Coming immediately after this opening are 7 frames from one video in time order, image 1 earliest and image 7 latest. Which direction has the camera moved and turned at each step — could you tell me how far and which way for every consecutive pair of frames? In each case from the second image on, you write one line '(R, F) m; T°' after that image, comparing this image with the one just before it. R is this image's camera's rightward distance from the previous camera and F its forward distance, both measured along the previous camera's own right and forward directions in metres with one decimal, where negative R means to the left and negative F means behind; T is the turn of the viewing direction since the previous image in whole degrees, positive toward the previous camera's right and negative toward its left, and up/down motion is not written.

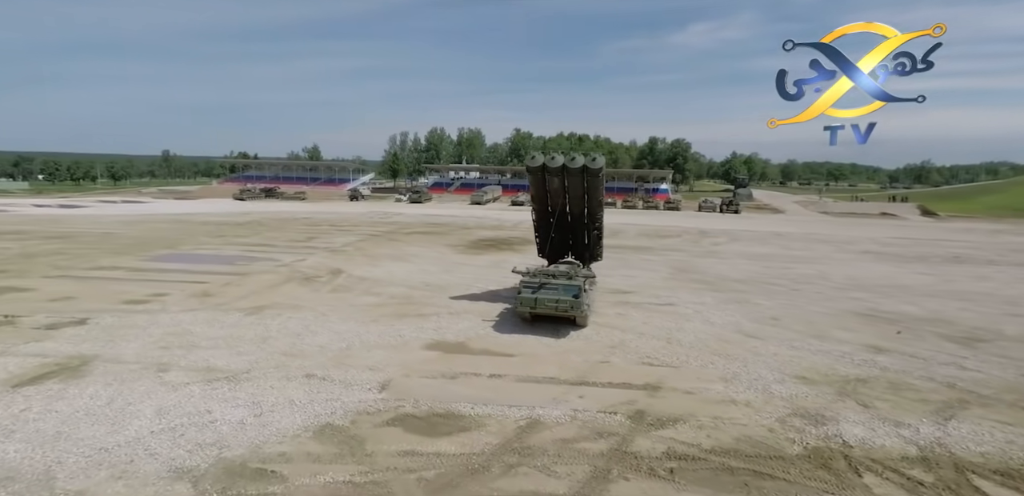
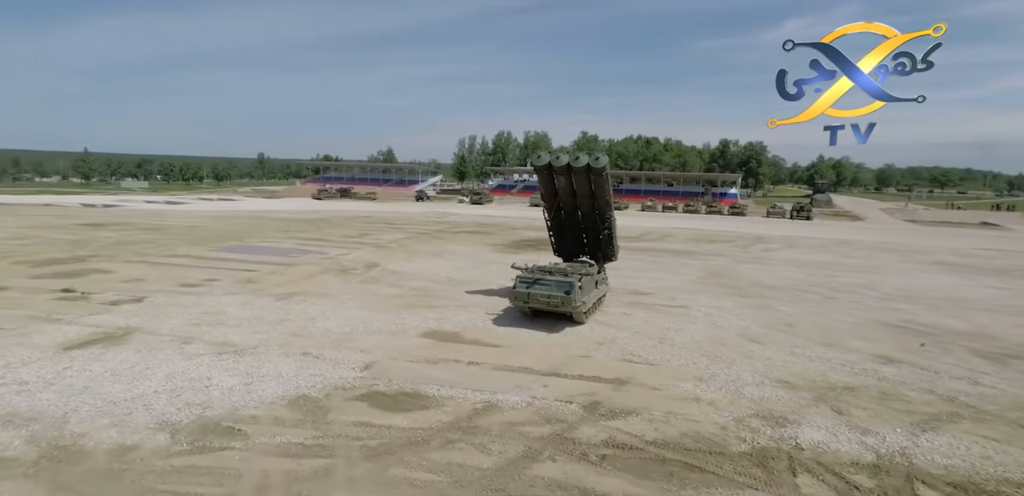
(+2.2, -0.5) m; -8°
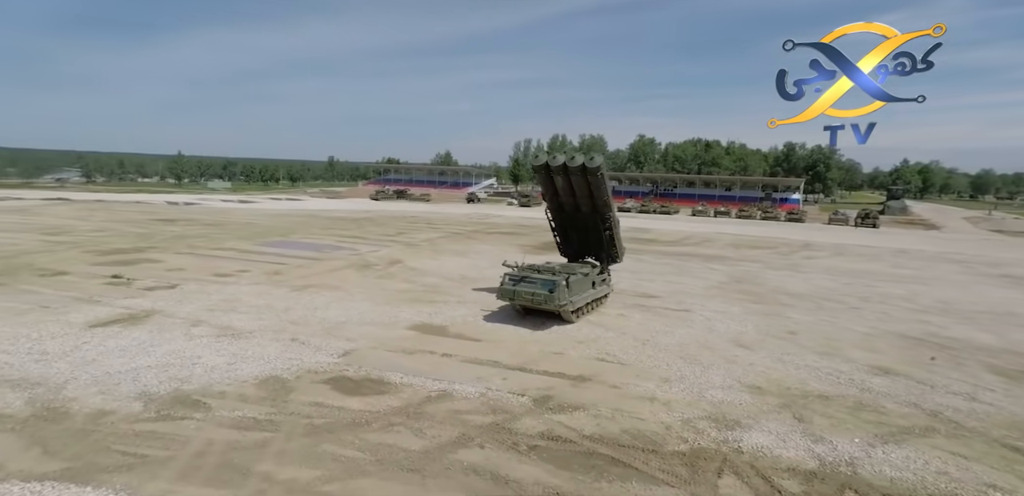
(+2.1, -0.2) m; -7°
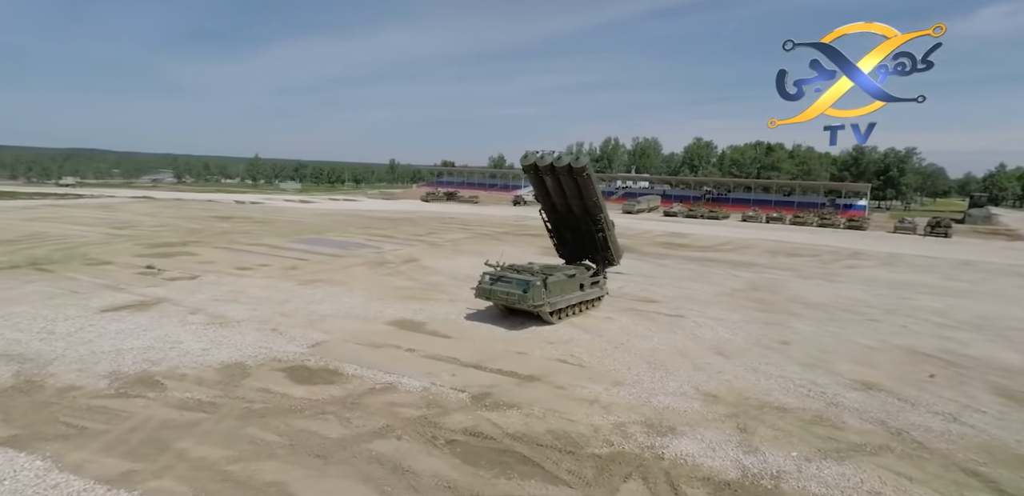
(+2.4, 0.0) m; -6°
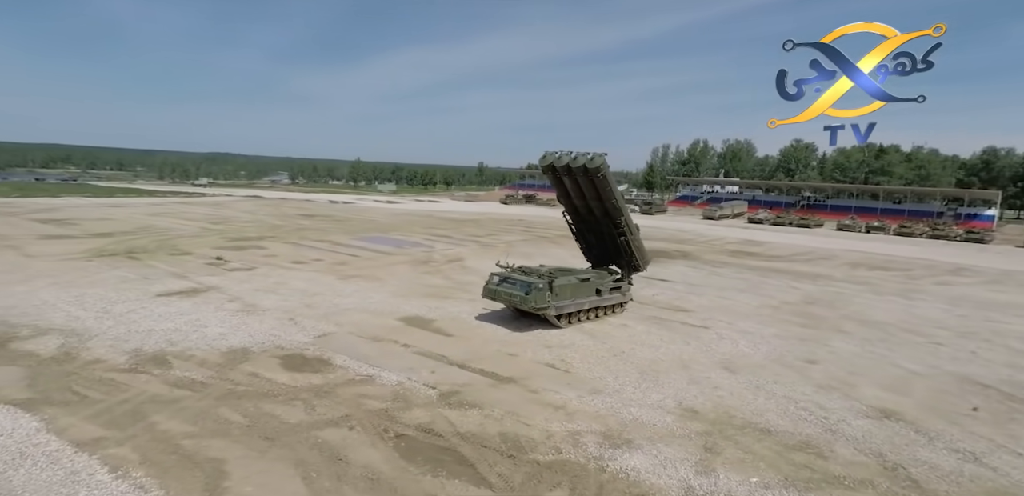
(+2.4, +0.2) m; -10°
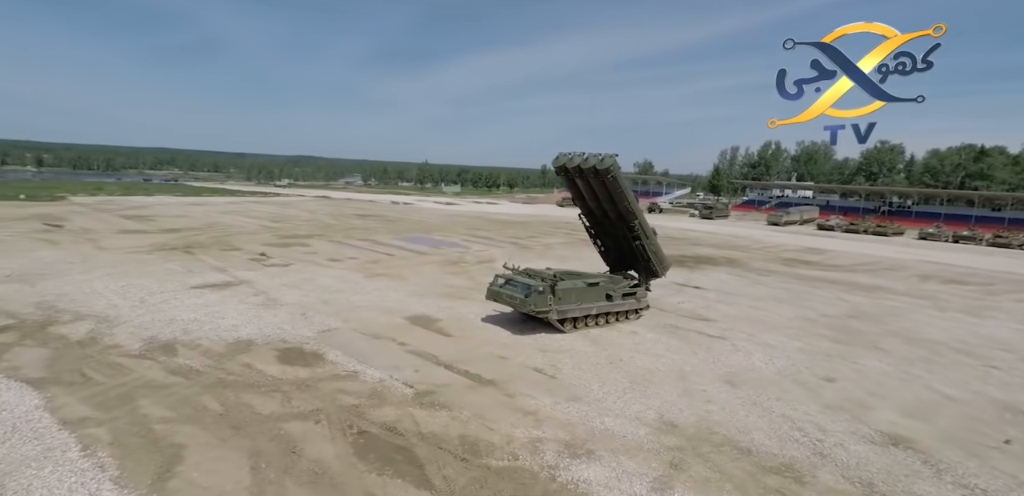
(+1.8, +0.3) m; -7°
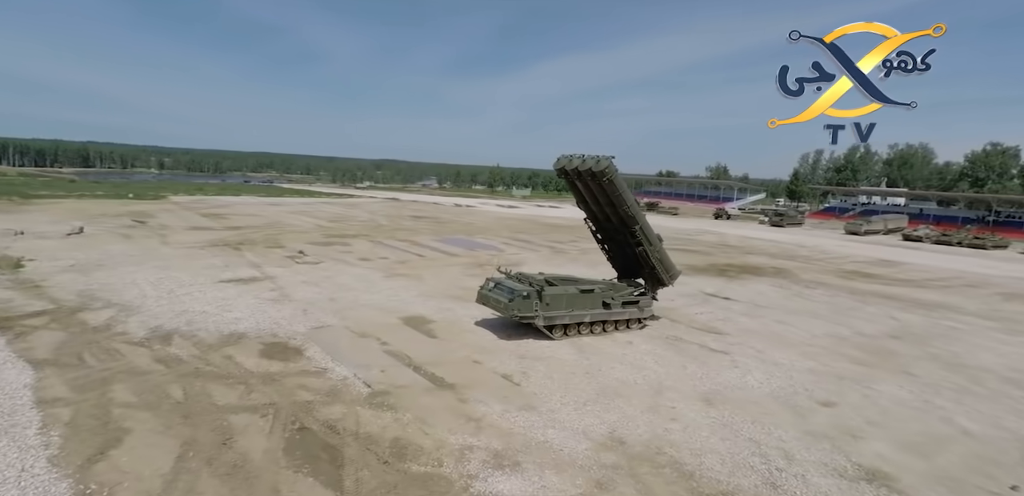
(+2.4, +0.4) m; -8°
